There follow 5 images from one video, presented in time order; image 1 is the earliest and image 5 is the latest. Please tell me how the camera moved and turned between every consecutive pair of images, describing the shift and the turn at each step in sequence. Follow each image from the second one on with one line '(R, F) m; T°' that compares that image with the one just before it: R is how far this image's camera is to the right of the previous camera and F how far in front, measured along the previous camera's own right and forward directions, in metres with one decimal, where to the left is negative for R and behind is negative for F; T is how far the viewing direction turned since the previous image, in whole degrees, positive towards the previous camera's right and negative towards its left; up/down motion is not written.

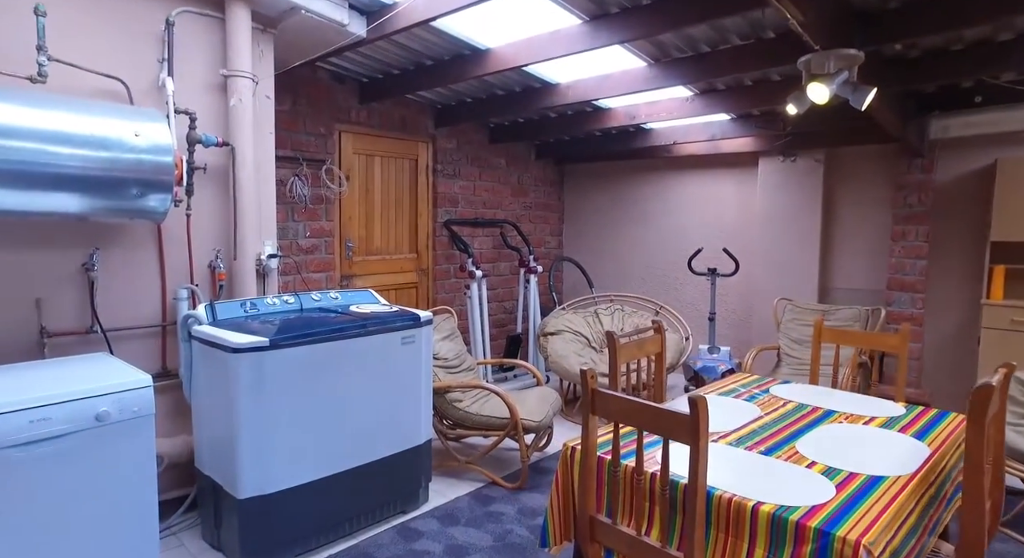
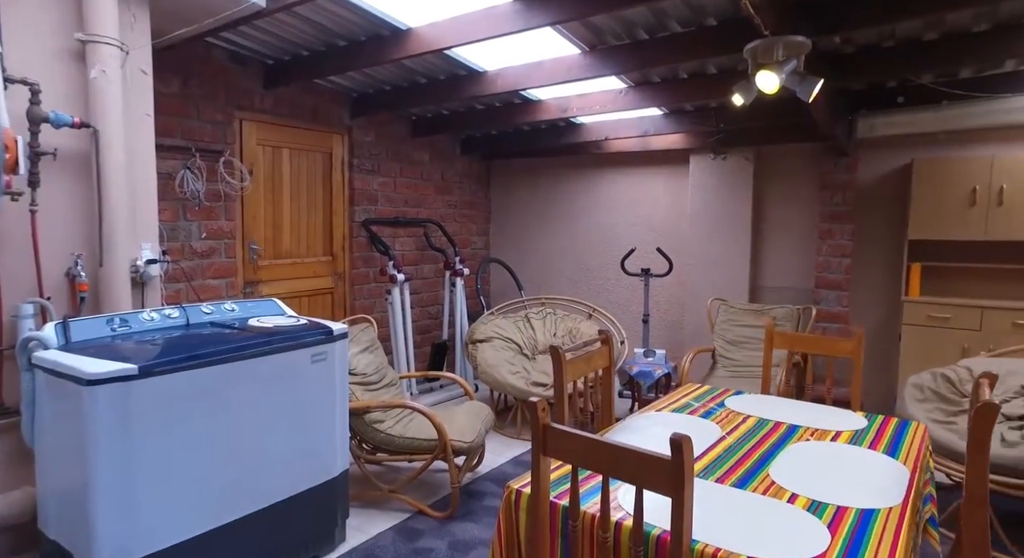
(0.0, +0.3) m; +7°
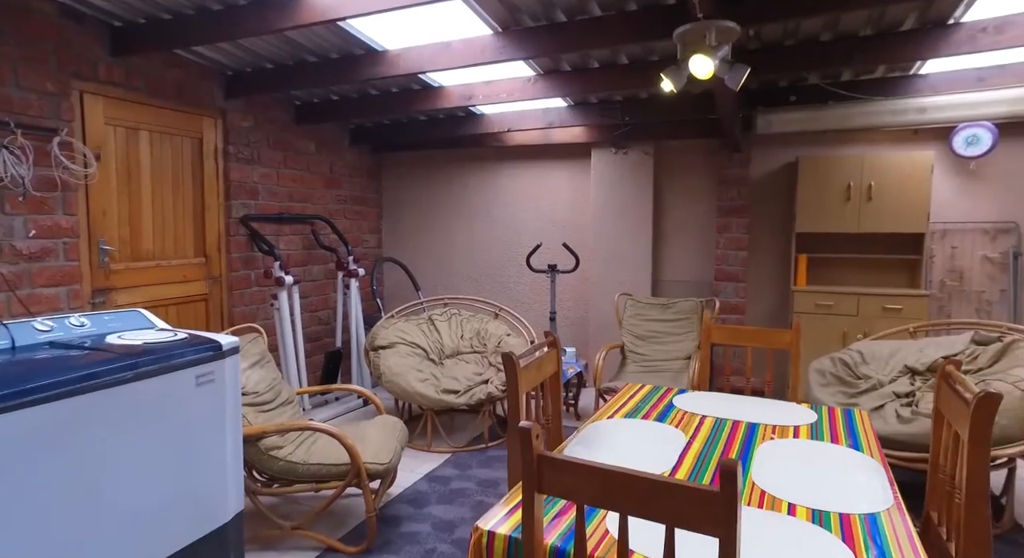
(-0.2, +0.2) m; +11°
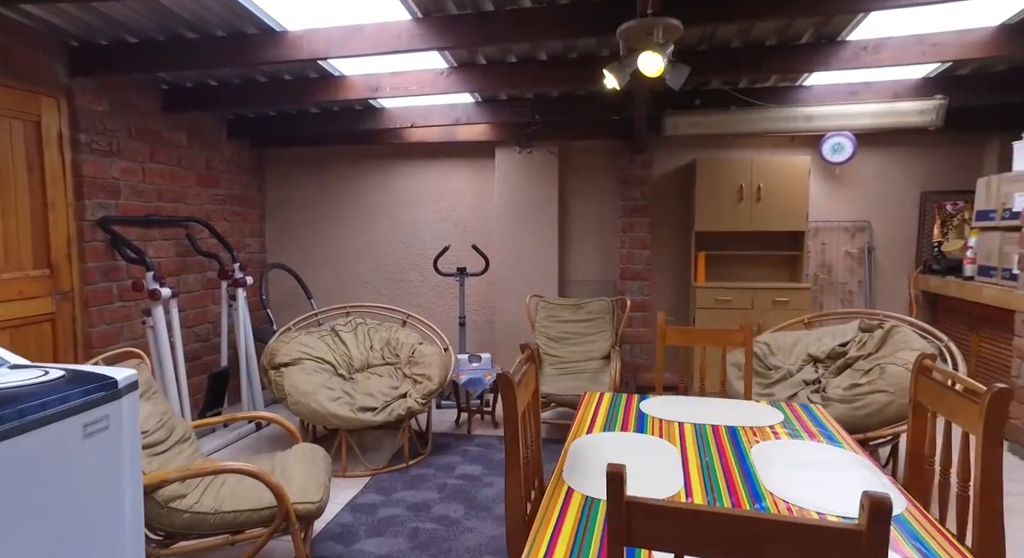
(-0.3, +0.2) m; +13°
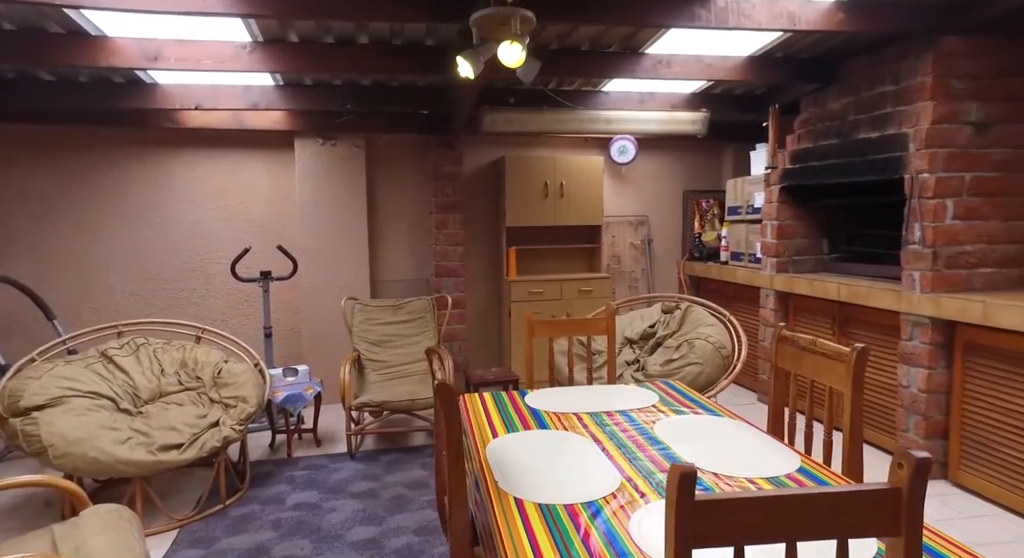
(-0.3, +0.2) m; +22°
